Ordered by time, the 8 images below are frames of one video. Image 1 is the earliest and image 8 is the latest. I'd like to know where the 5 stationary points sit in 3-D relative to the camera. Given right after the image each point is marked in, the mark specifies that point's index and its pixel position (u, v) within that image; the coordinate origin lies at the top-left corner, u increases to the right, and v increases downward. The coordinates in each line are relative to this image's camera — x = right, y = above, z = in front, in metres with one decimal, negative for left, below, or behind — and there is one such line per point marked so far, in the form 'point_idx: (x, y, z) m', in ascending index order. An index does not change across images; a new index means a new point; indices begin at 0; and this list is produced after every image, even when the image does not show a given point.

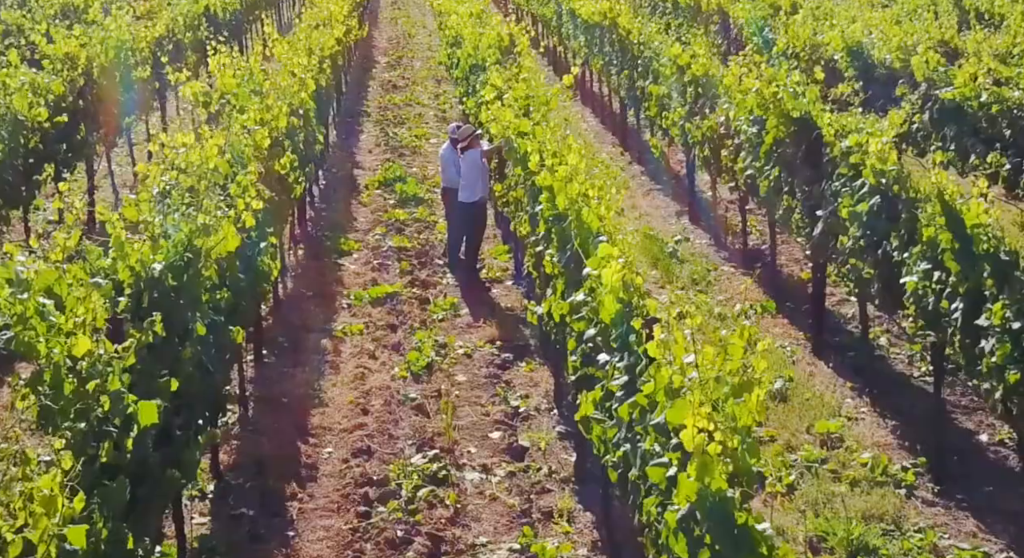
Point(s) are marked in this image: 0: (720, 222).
0: (+2.4, +0.7, +19.6) m
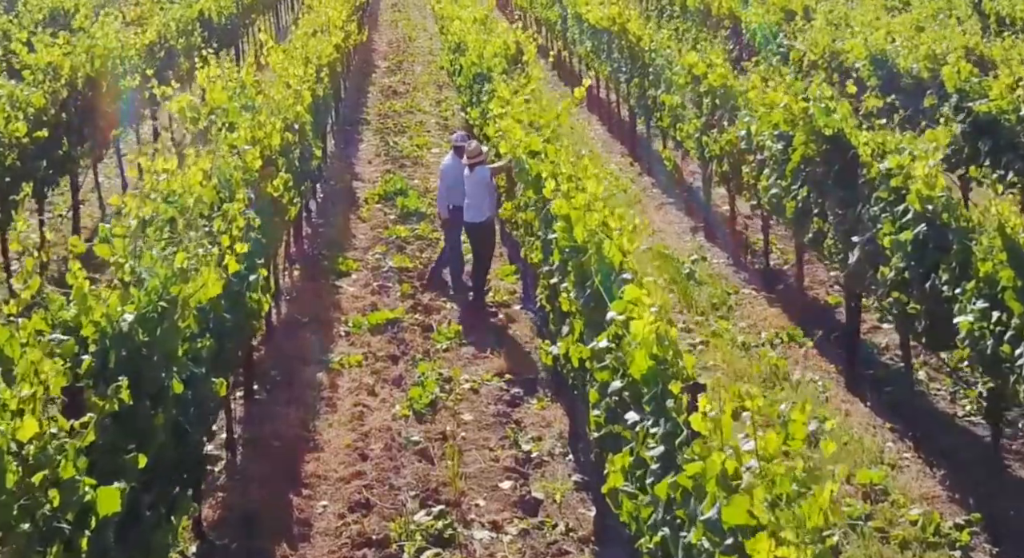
0: (+2.5, +0.4, +18.6) m
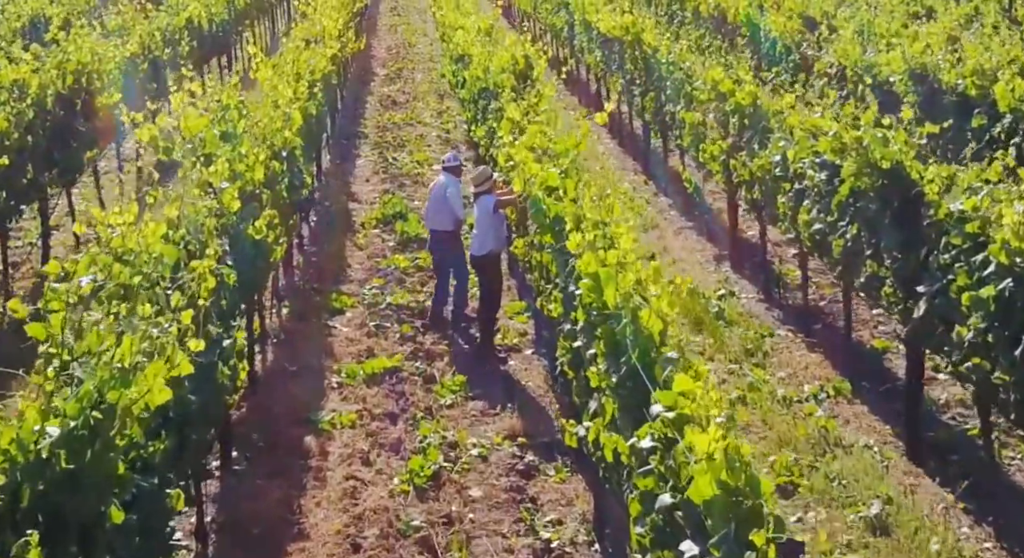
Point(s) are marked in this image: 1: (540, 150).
0: (+2.6, +0.1, +17.0) m
1: (+0.2, +1.0, +13.5) m
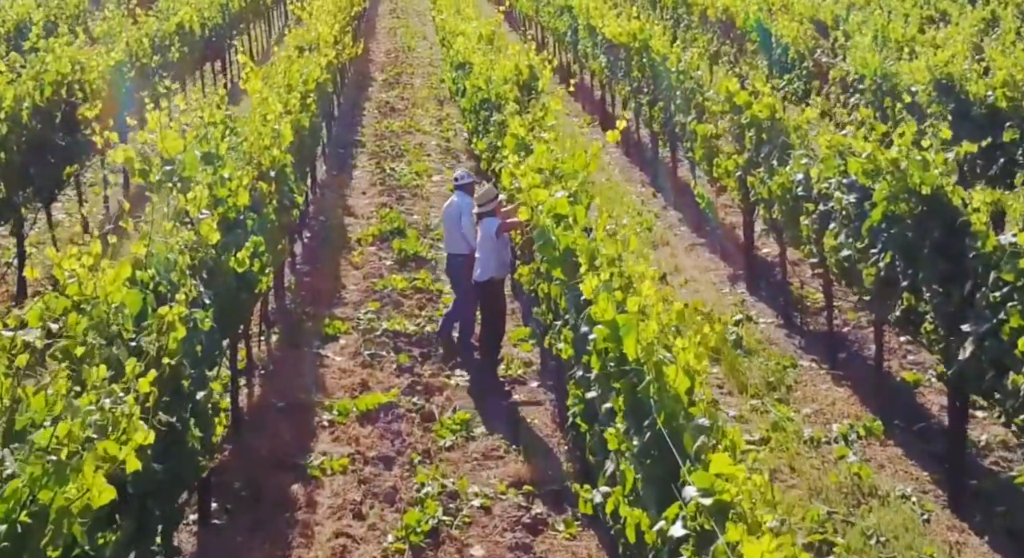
0: (+2.6, -0.2, +16.1) m
1: (+0.3, +0.8, +12.5) m
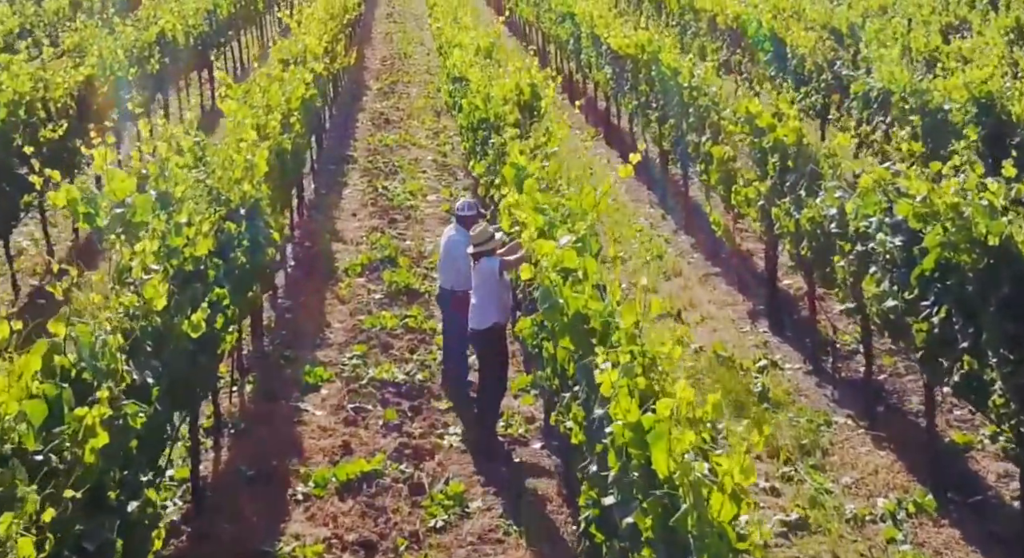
0: (+2.6, -0.5, +14.6) m
1: (+0.3, +0.5, +11.1) m
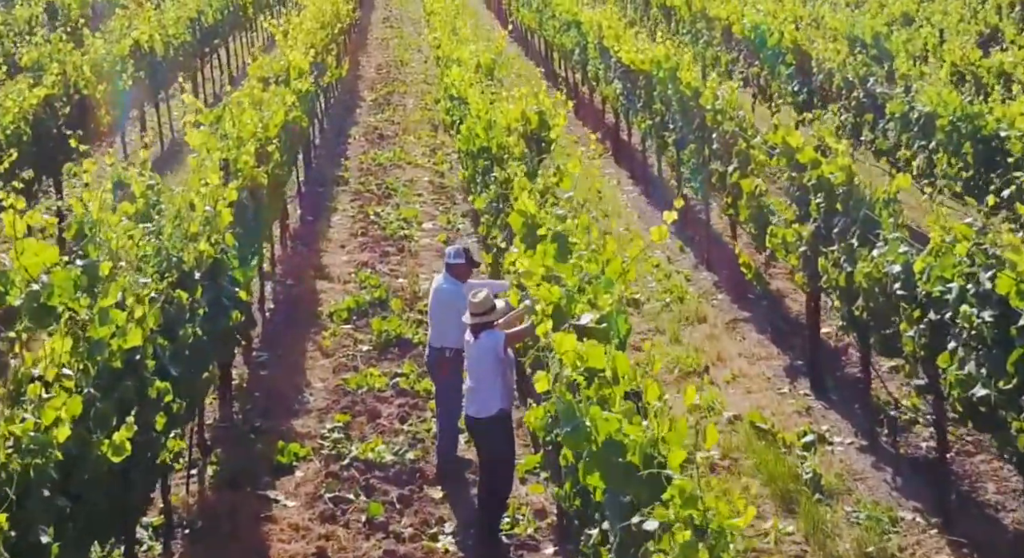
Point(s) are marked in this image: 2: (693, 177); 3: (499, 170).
0: (+2.7, -0.9, +12.7) m
1: (+0.3, 0.0, +9.2) m
2: (+2.0, +1.1, +18.2) m
3: (-0.1, +0.9, +13.7) m
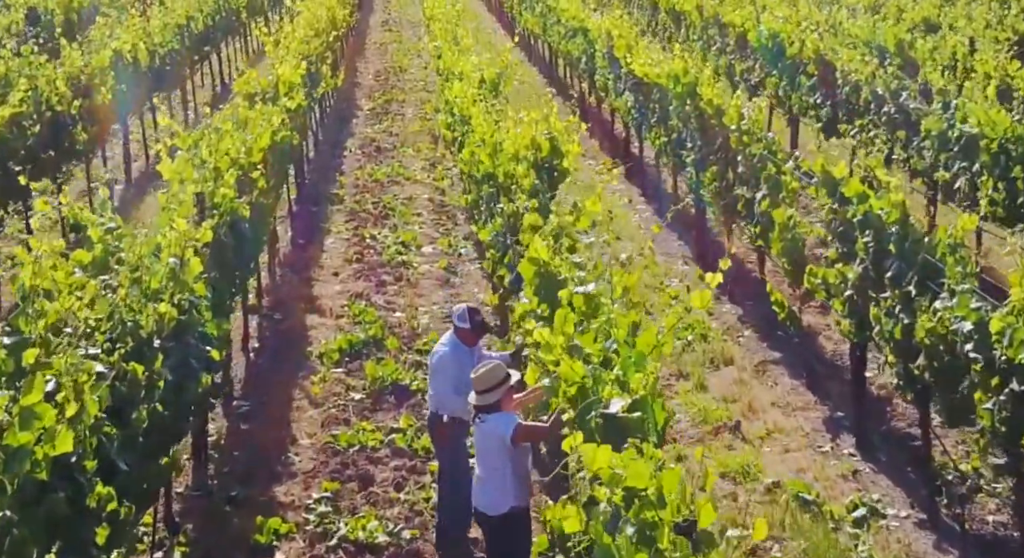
0: (+2.7, -1.3, +11.3) m
1: (+0.4, -0.3, +7.8) m
2: (+2.0, +0.8, +16.8) m
3: (0.0, +0.6, +12.3) m
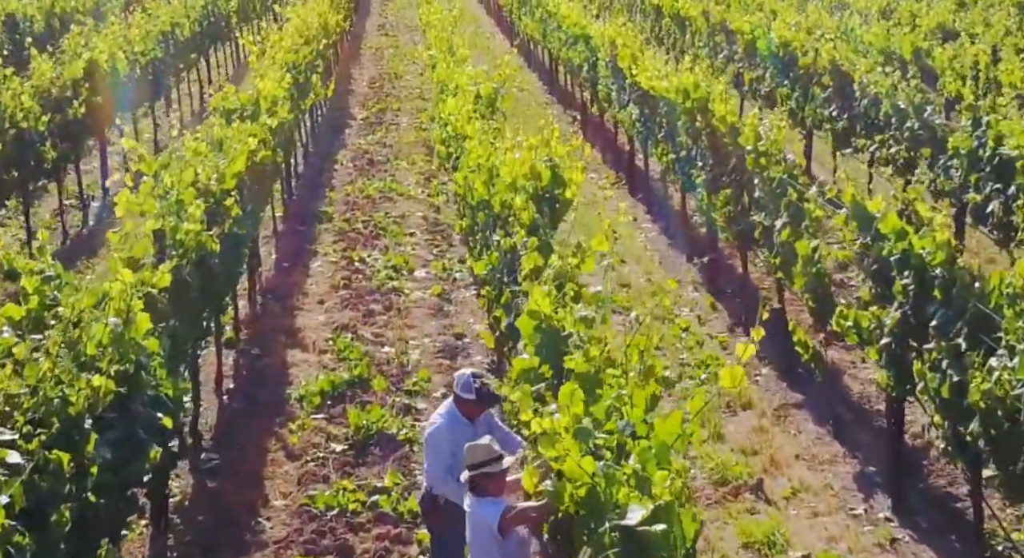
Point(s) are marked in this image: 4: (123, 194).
0: (+2.7, -1.5, +10.1) m
1: (+0.4, -0.6, +6.5) m
2: (+2.0, +0.5, +15.6) m
3: (-0.1, +0.3, +11.1) m
4: (-2.6, +0.6, +11.1) m
